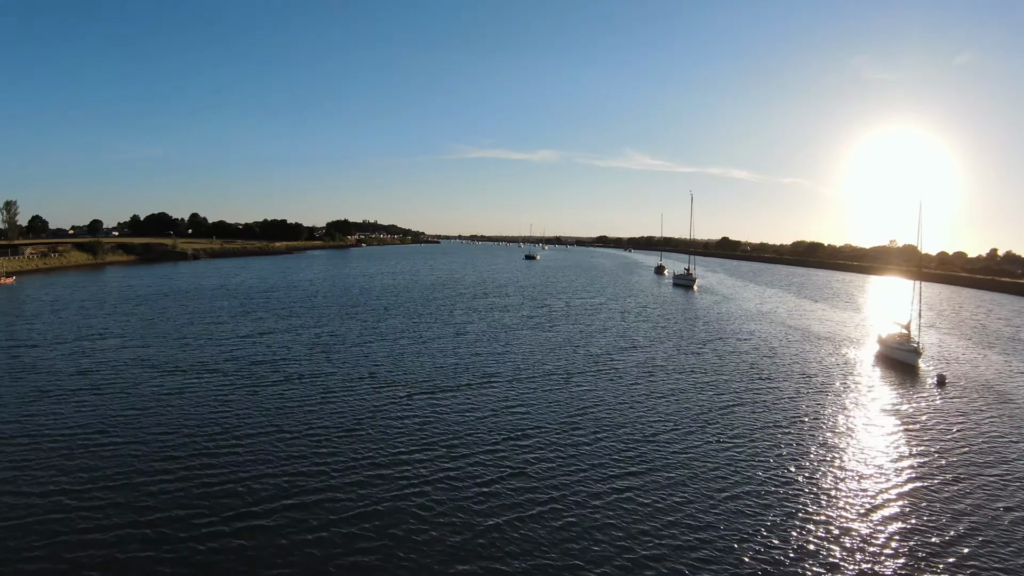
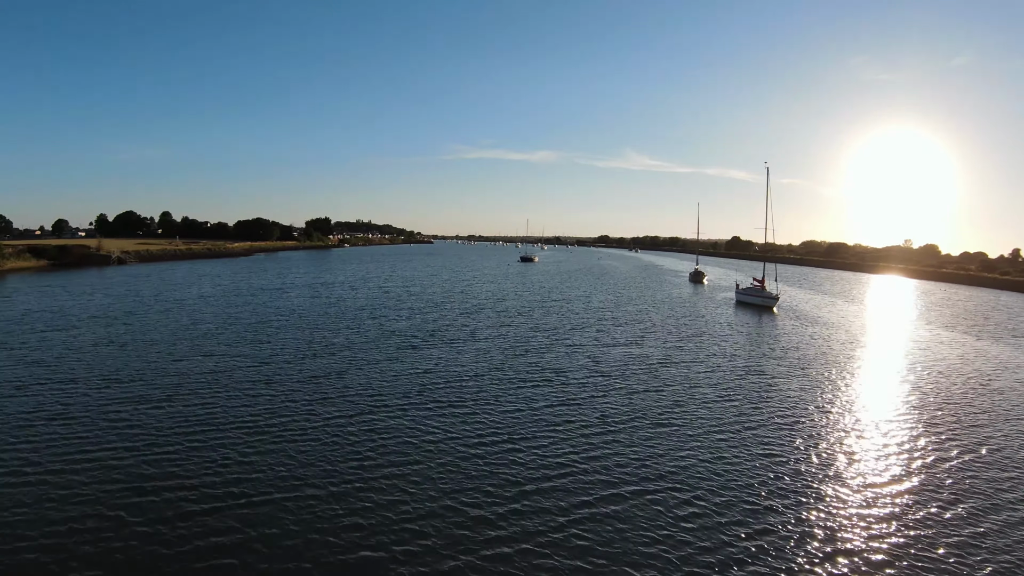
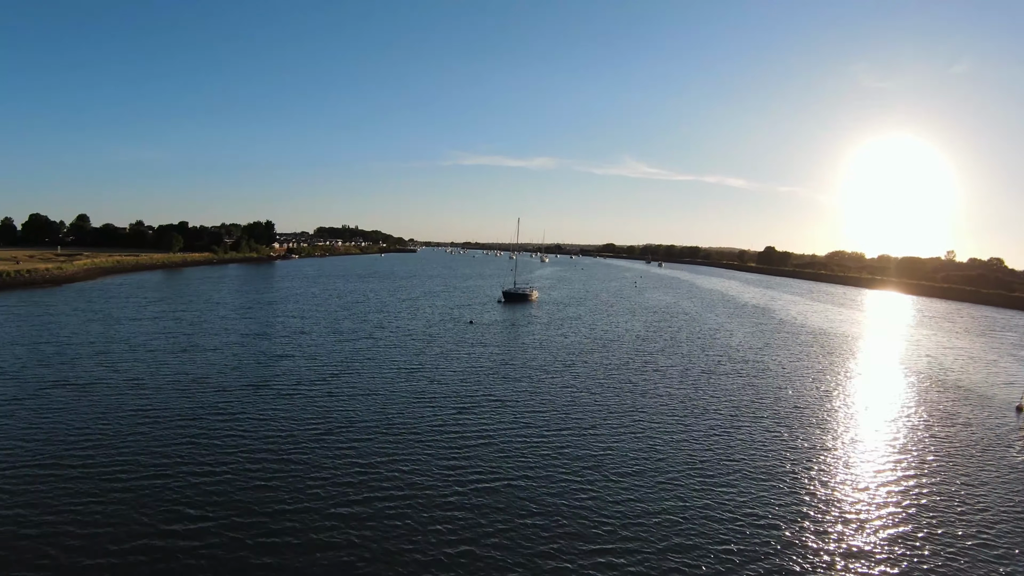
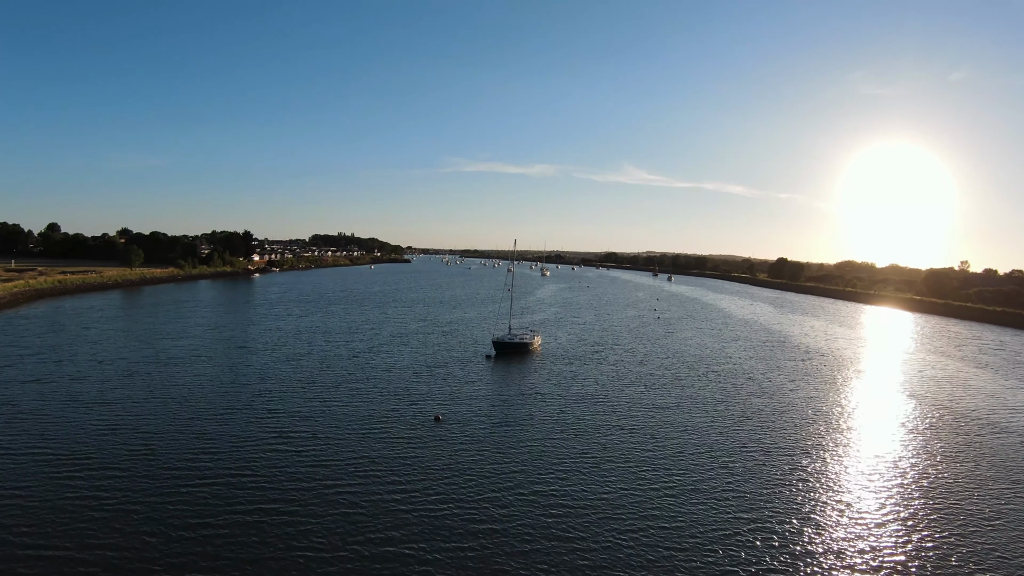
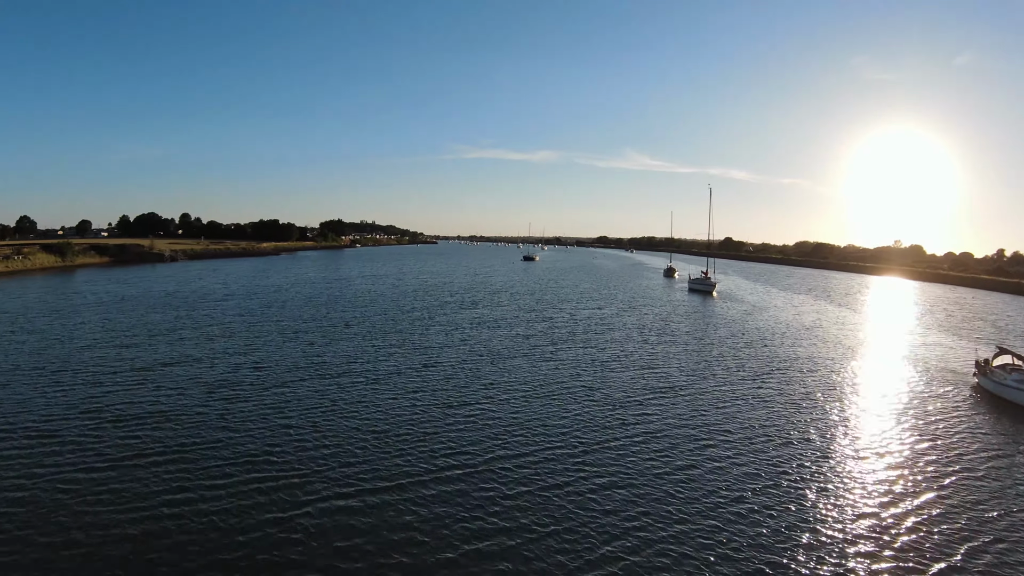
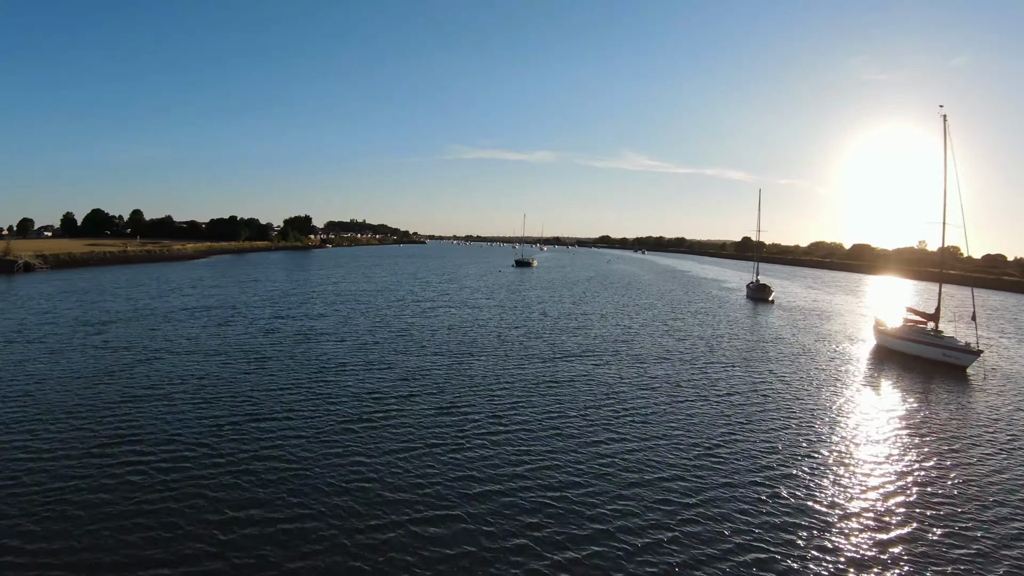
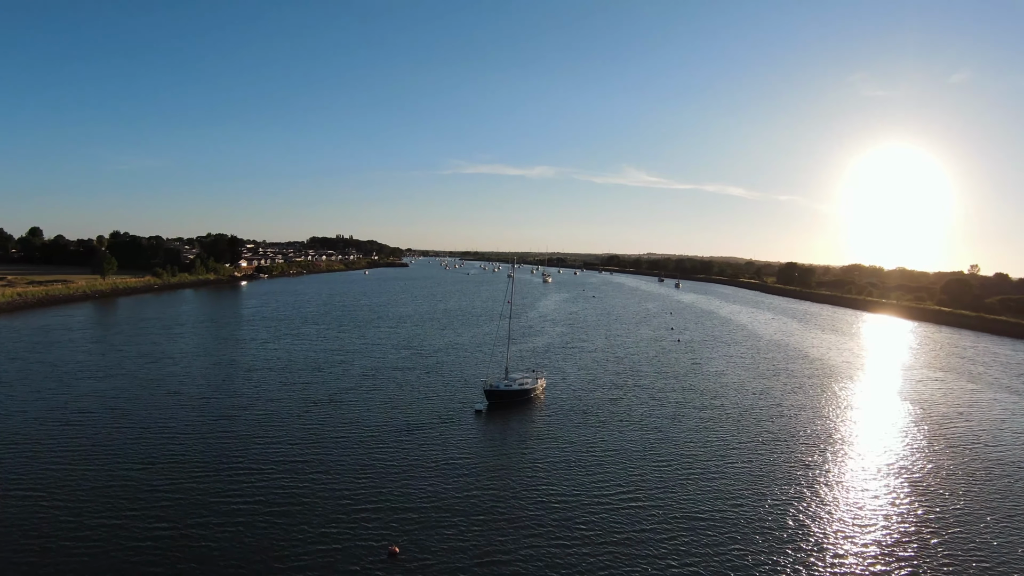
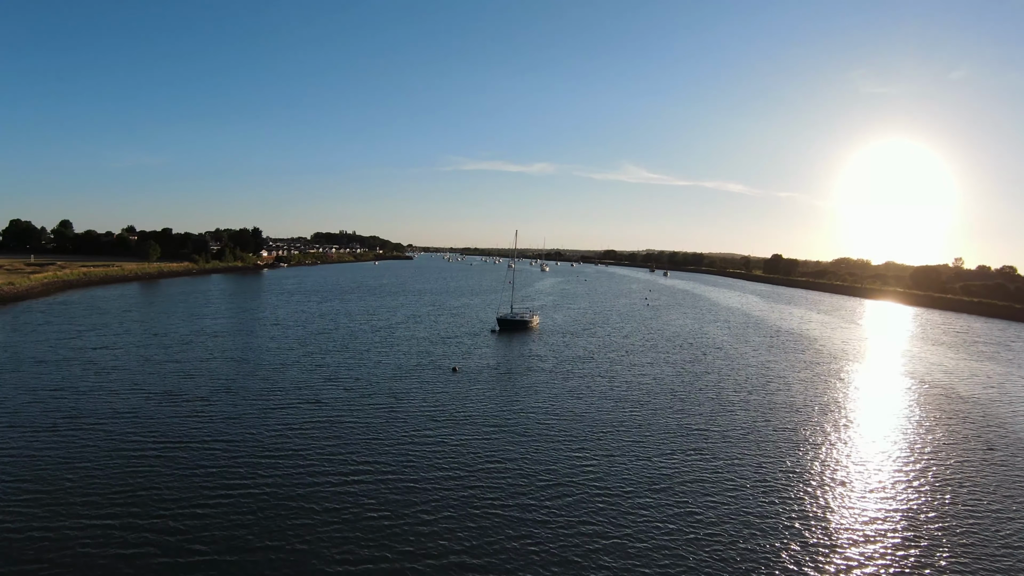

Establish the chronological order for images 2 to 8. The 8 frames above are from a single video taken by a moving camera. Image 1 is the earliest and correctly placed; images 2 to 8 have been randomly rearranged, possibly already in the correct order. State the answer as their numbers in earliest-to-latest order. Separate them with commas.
5, 2, 6, 3, 8, 4, 7
